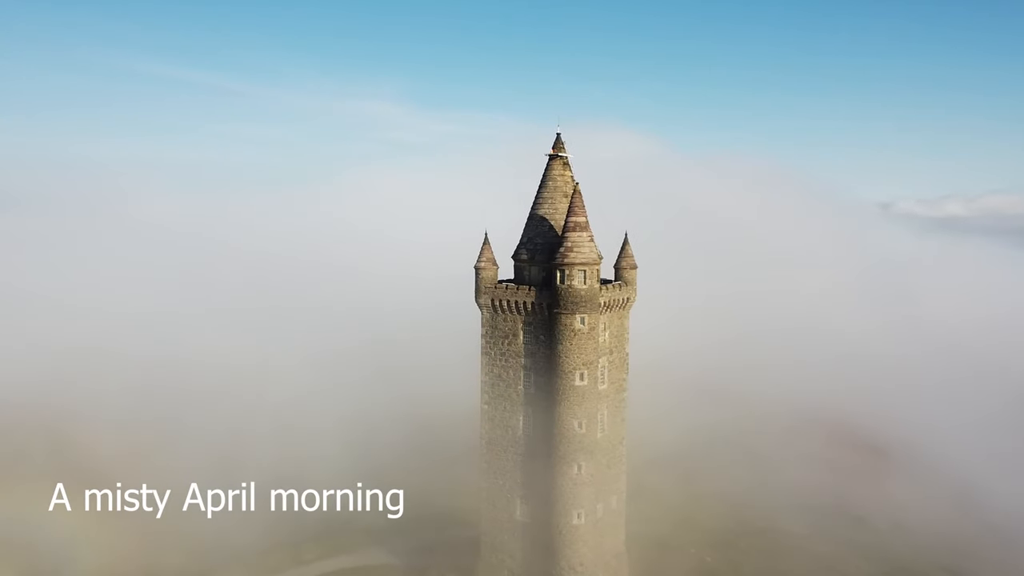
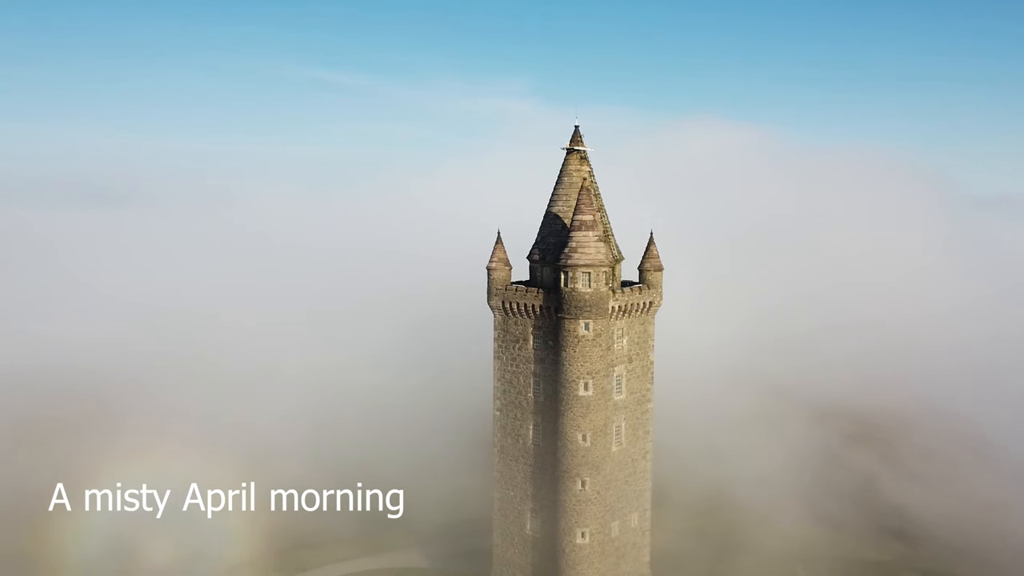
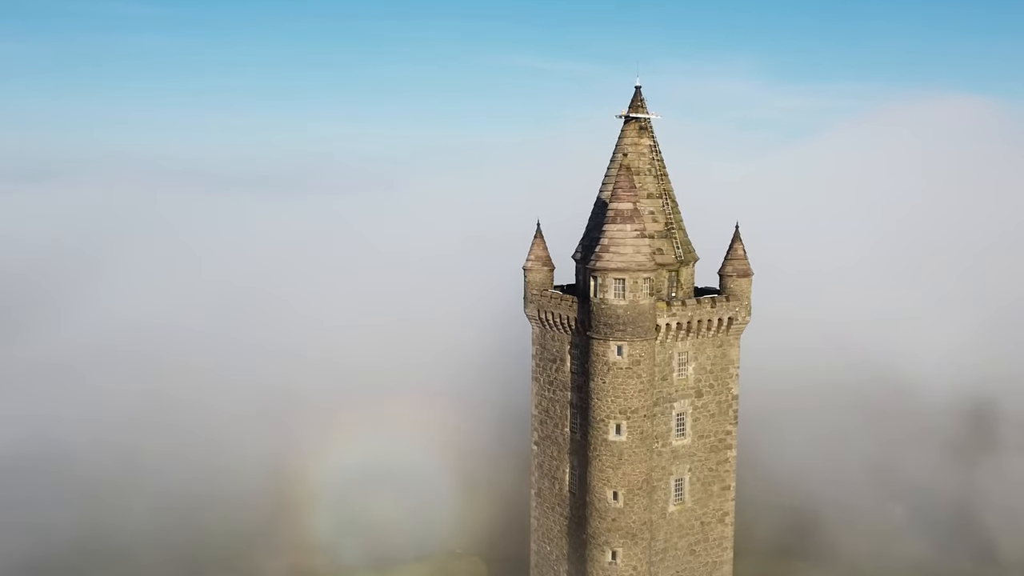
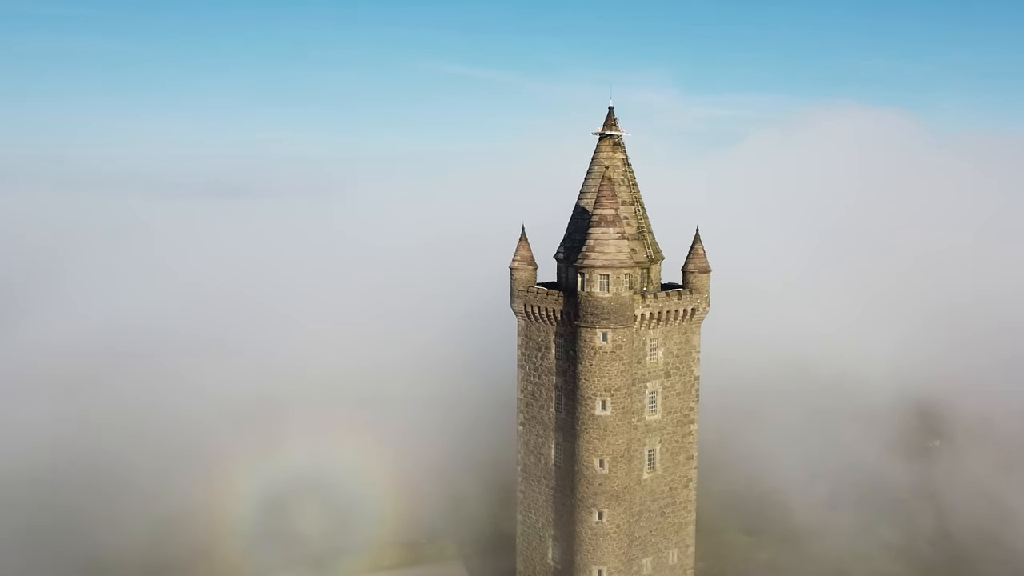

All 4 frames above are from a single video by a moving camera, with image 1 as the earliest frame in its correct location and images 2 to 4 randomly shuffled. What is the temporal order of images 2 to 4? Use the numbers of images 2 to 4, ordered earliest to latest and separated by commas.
2, 4, 3
